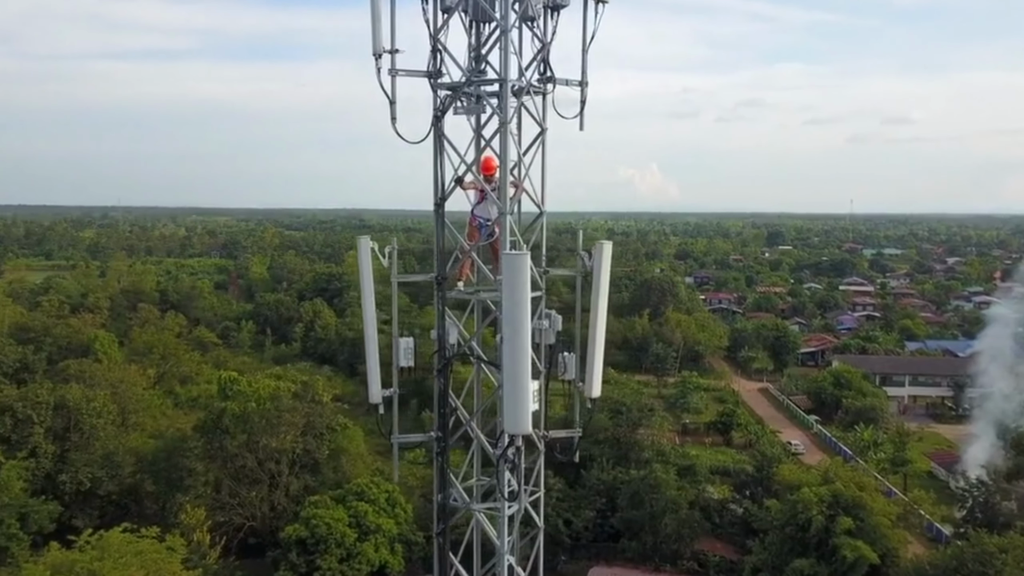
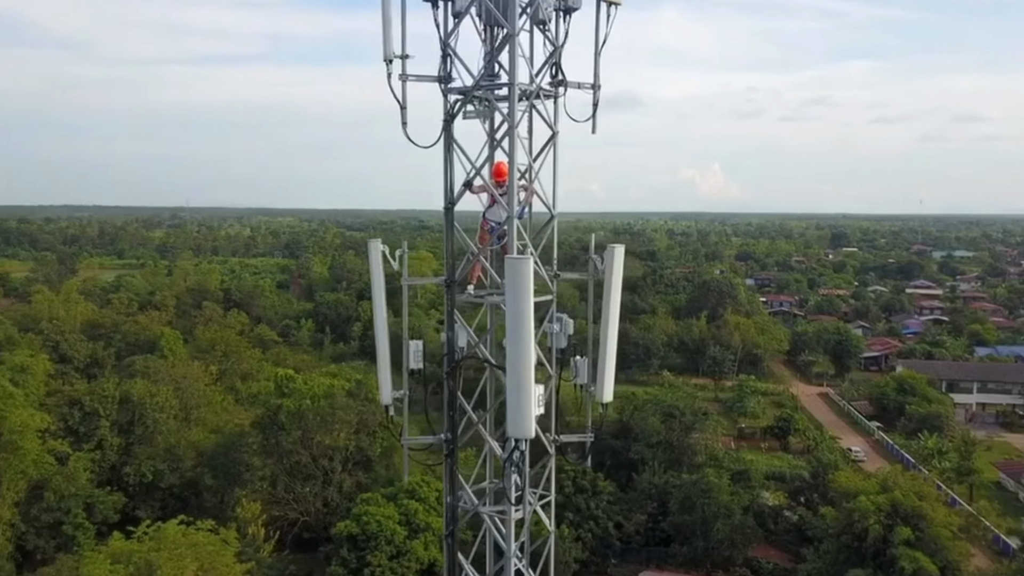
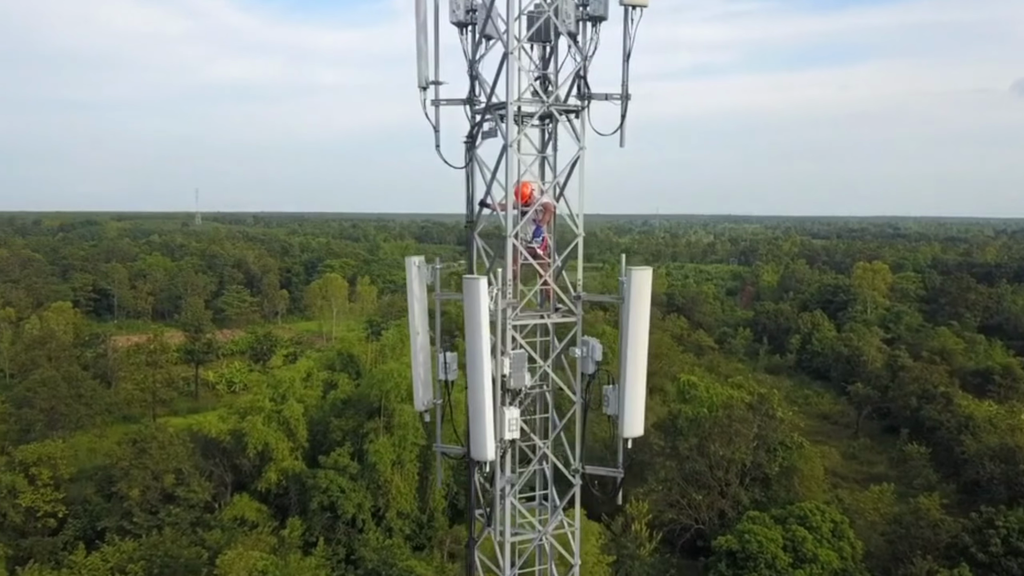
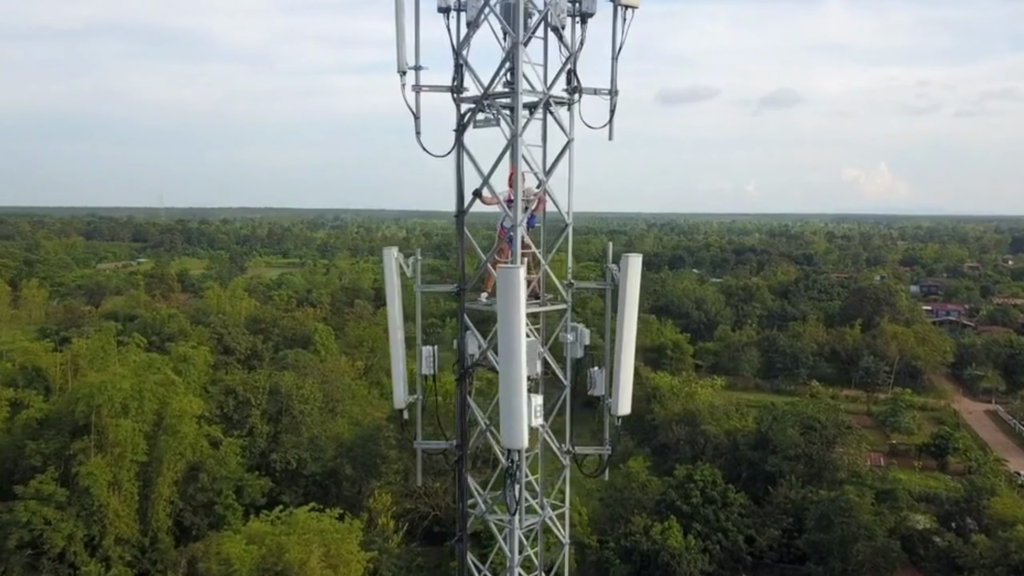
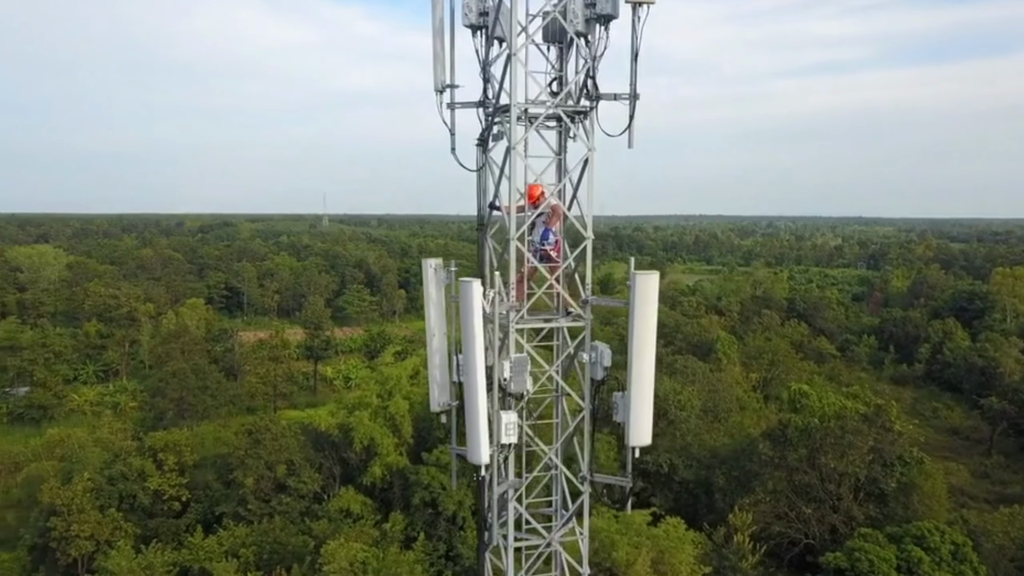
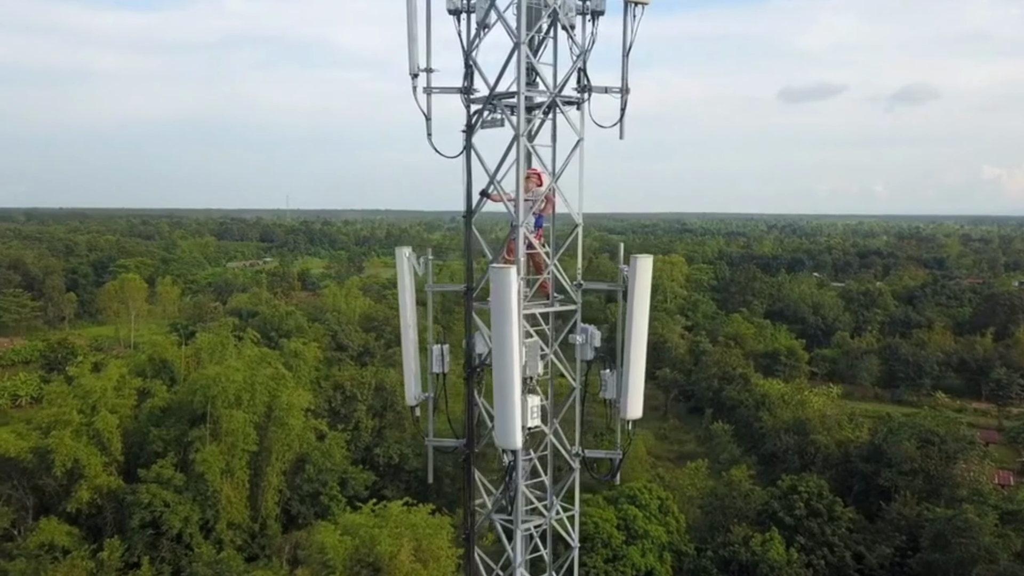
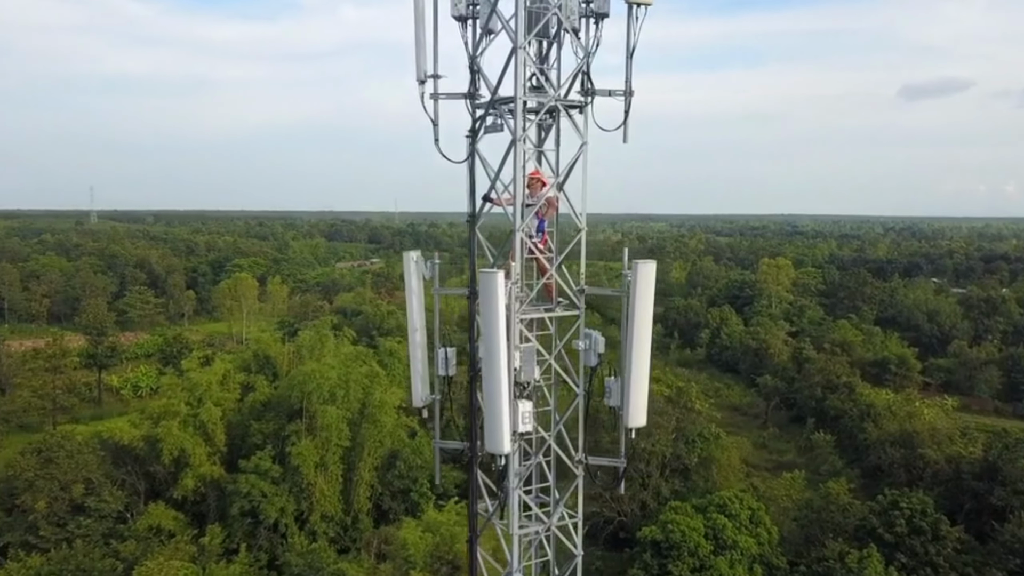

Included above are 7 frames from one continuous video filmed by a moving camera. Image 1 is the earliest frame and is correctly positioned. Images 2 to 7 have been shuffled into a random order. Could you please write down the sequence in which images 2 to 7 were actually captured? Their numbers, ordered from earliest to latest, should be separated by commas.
2, 4, 6, 7, 3, 5
